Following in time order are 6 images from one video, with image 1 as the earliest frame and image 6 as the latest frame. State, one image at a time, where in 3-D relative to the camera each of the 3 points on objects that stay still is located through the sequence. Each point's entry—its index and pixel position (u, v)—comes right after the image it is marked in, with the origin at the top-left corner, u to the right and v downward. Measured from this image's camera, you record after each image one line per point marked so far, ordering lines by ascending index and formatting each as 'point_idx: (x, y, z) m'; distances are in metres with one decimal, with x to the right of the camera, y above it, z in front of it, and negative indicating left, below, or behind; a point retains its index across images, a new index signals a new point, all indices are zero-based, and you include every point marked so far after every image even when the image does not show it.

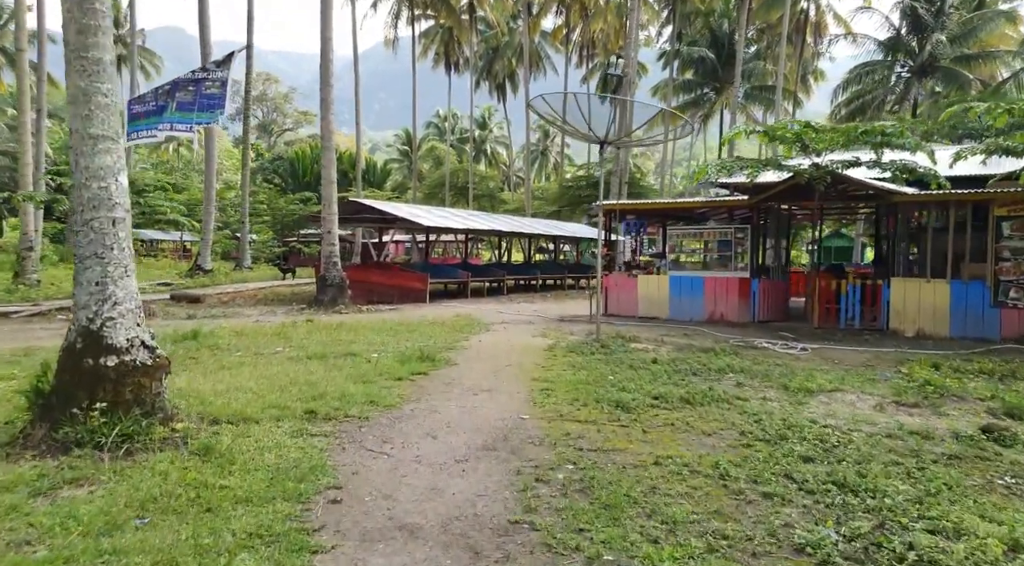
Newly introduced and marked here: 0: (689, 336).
0: (+2.6, -0.8, +13.0) m
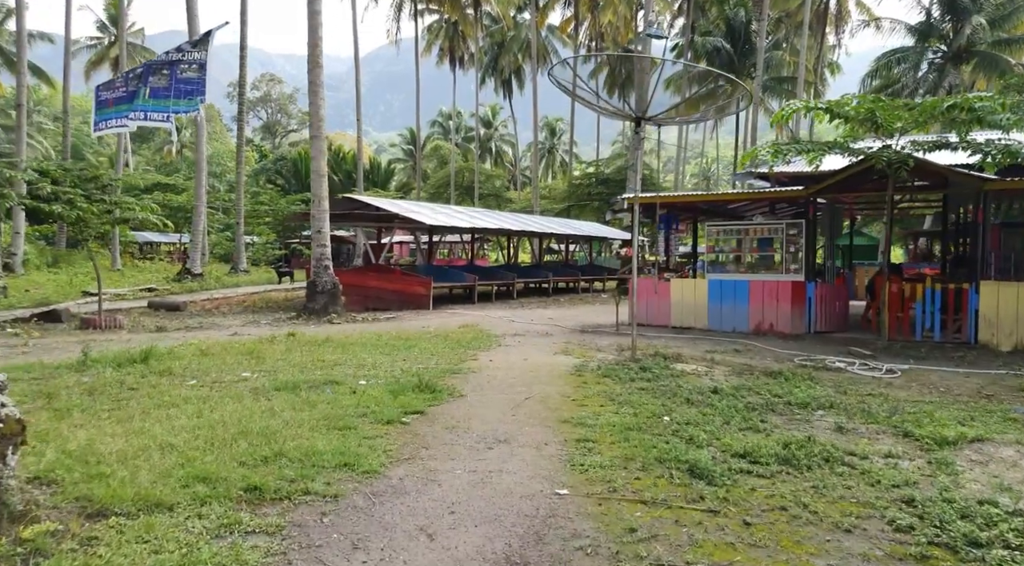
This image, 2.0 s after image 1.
0: (+2.8, -0.9, +10.9) m
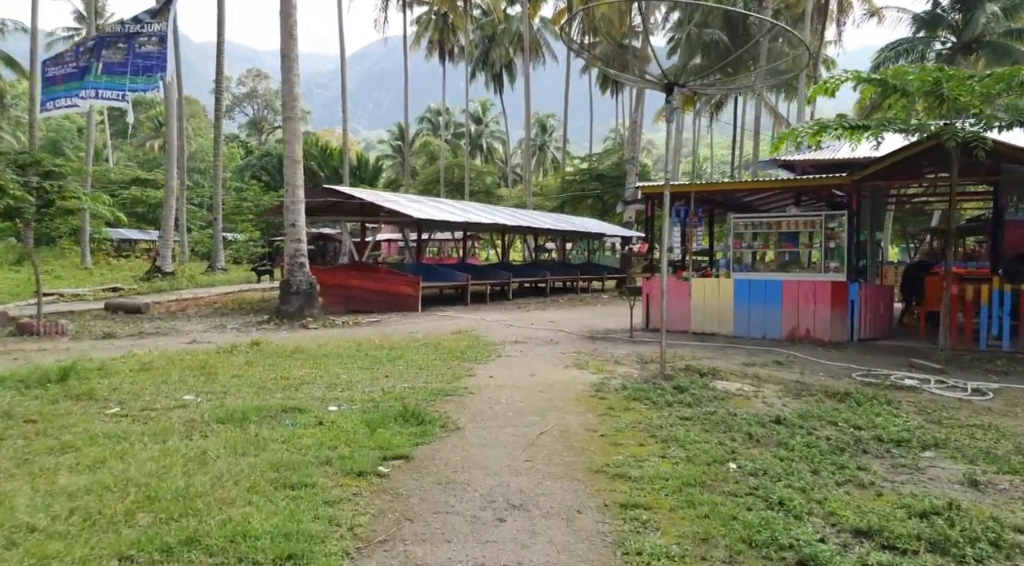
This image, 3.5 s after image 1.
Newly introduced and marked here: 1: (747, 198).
0: (+2.9, -0.9, +9.2) m
1: (+3.8, +1.4, +14.1) m
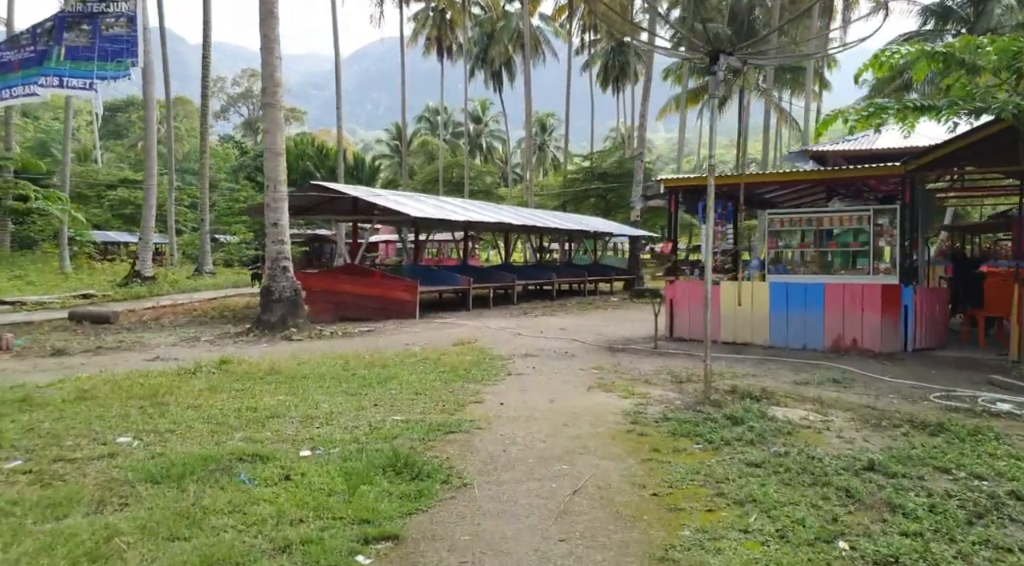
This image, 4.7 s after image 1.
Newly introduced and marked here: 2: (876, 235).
0: (+3.0, -0.9, +7.8) m
1: (+3.8, +1.3, +12.7) m
2: (+4.4, +0.6, +10.6) m
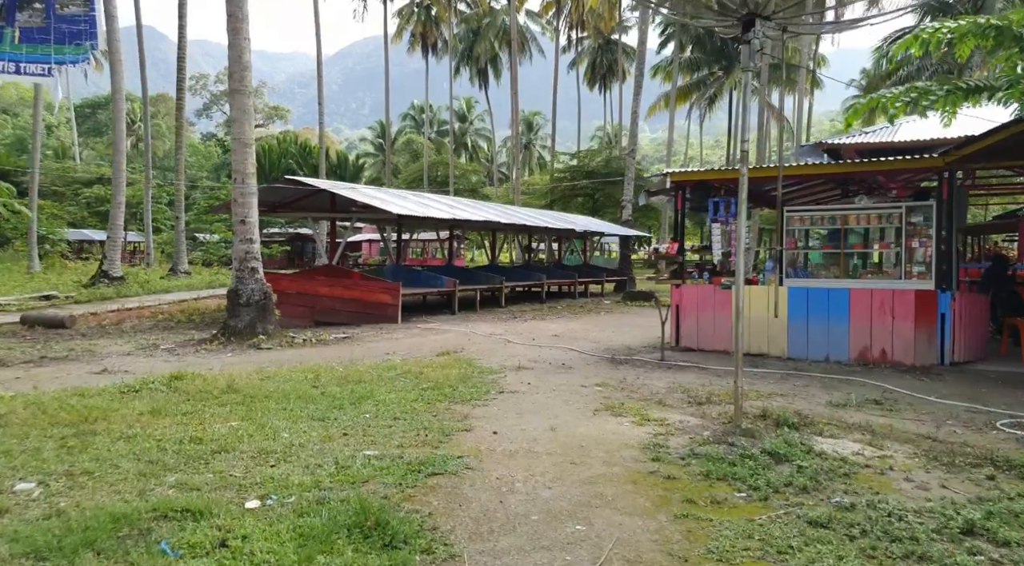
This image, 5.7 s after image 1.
0: (+2.9, -1.0, +6.8) m
1: (+3.7, +1.3, +11.6) m
2: (+4.3, +0.5, +9.5) m
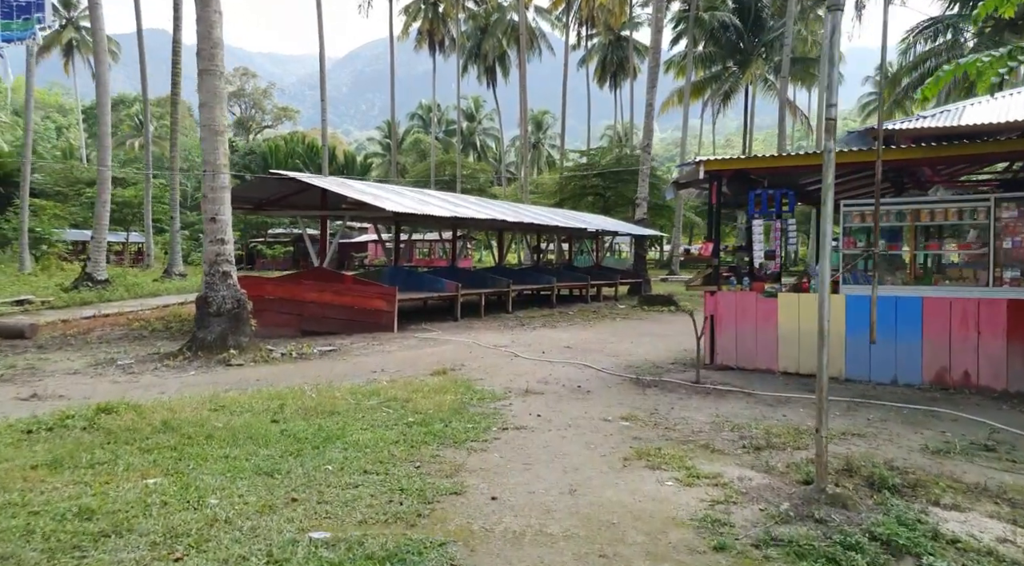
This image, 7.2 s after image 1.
0: (+3.0, -1.1, +5.2) m
1: (+3.9, +1.2, +10.1) m
2: (+4.4, +0.4, +7.9) m
